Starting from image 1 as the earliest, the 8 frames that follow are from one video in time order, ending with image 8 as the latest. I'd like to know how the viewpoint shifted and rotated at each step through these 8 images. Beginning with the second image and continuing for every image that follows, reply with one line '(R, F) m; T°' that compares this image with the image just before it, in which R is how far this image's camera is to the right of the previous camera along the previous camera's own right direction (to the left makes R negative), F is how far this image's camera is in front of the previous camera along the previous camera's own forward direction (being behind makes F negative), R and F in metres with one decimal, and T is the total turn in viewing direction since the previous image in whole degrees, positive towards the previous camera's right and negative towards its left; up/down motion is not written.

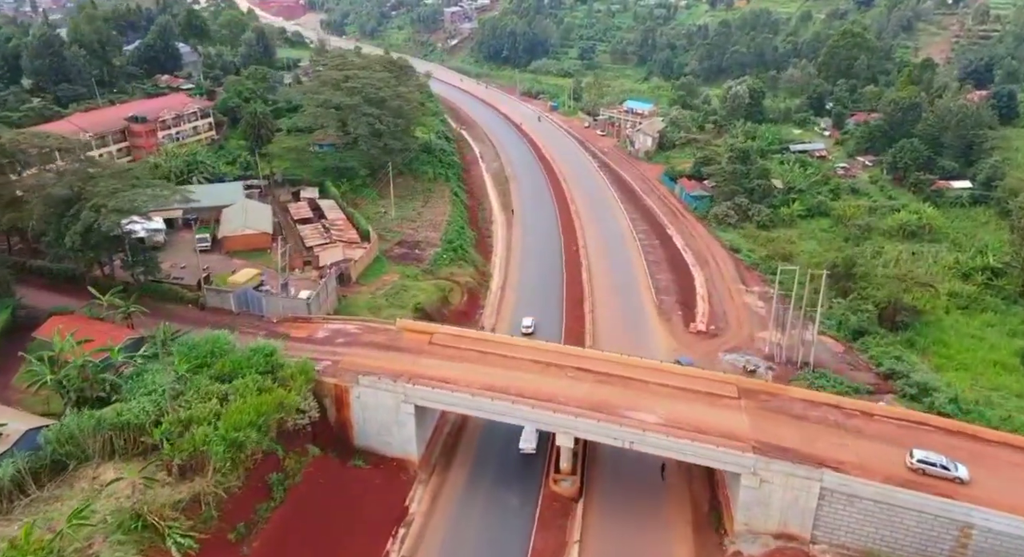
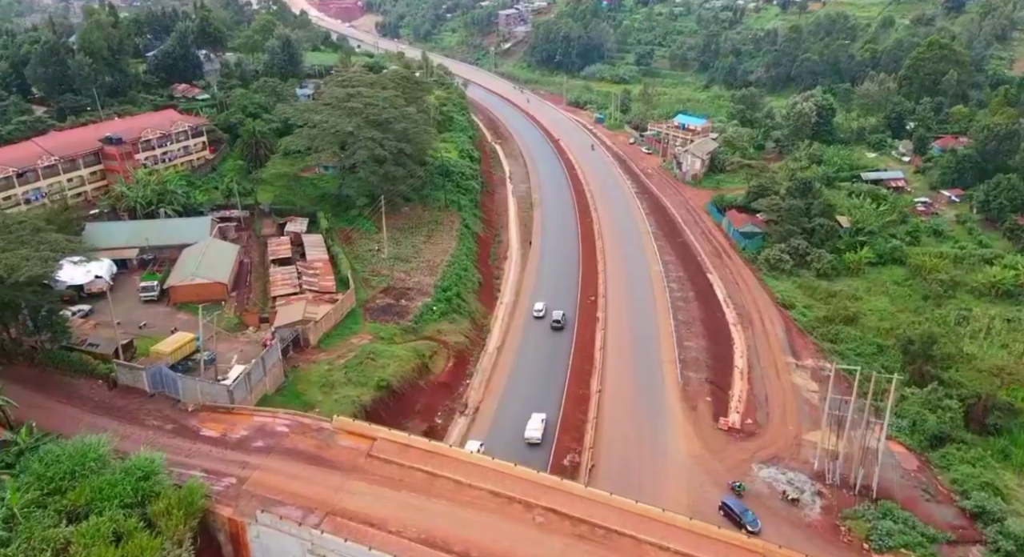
(+2.7, +6.0) m; -5°
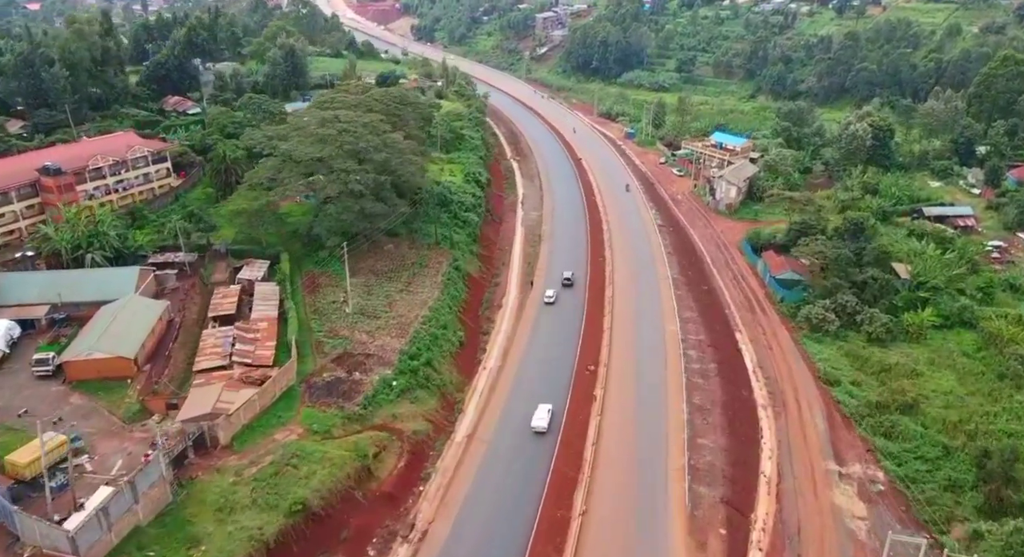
(+2.6, +6.0) m; -3°
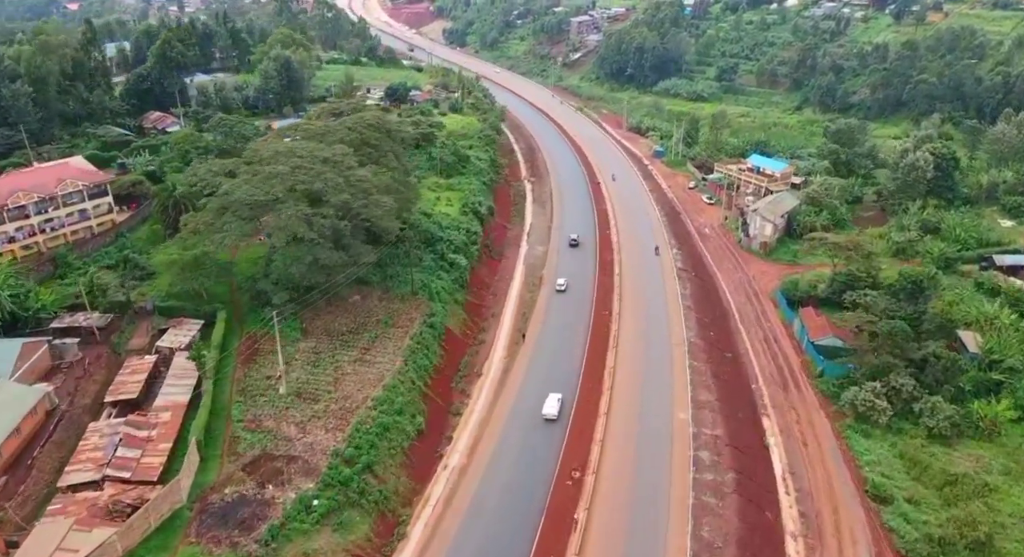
(+2.6, +6.2) m; -3°
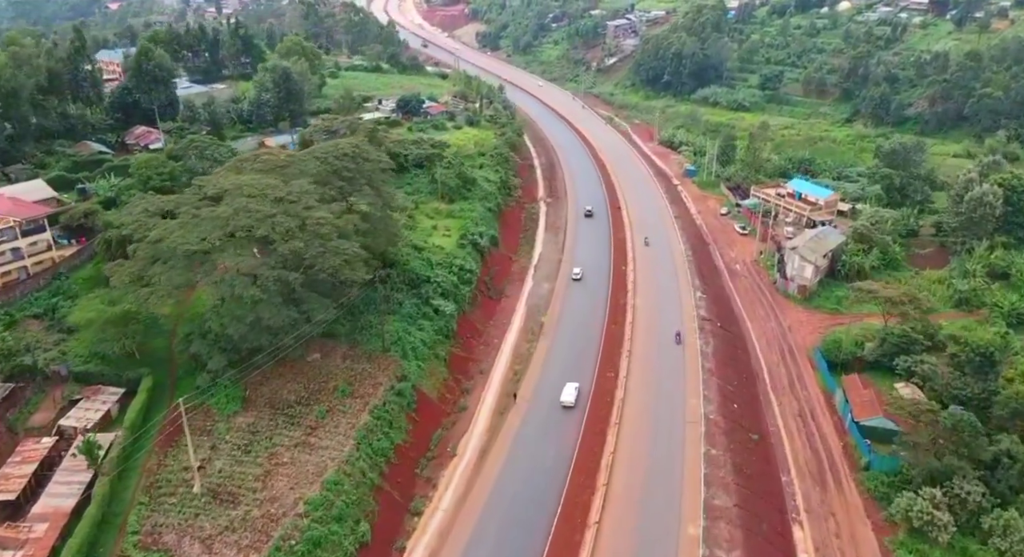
(+2.3, +5.3) m; -3°
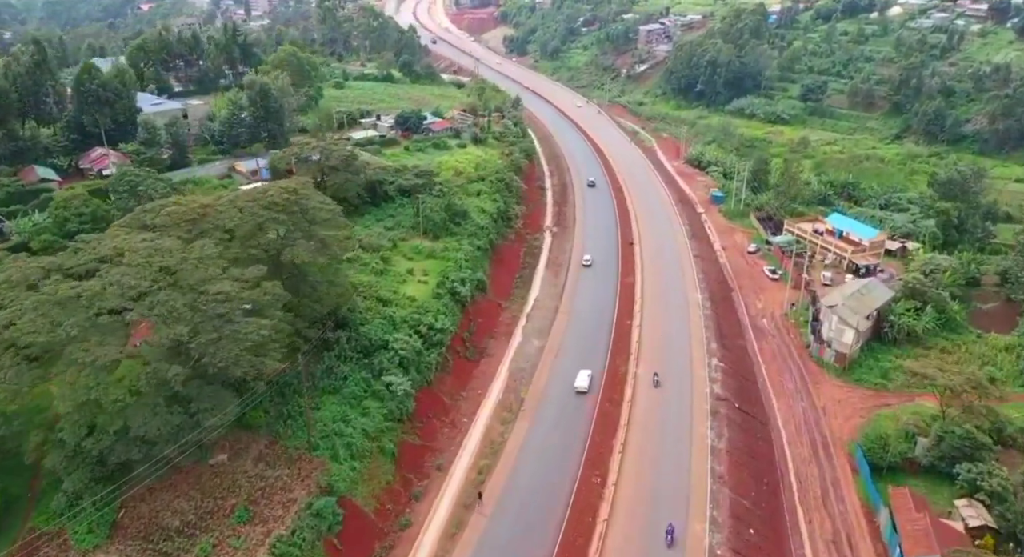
(+2.8, +6.3) m; -3°
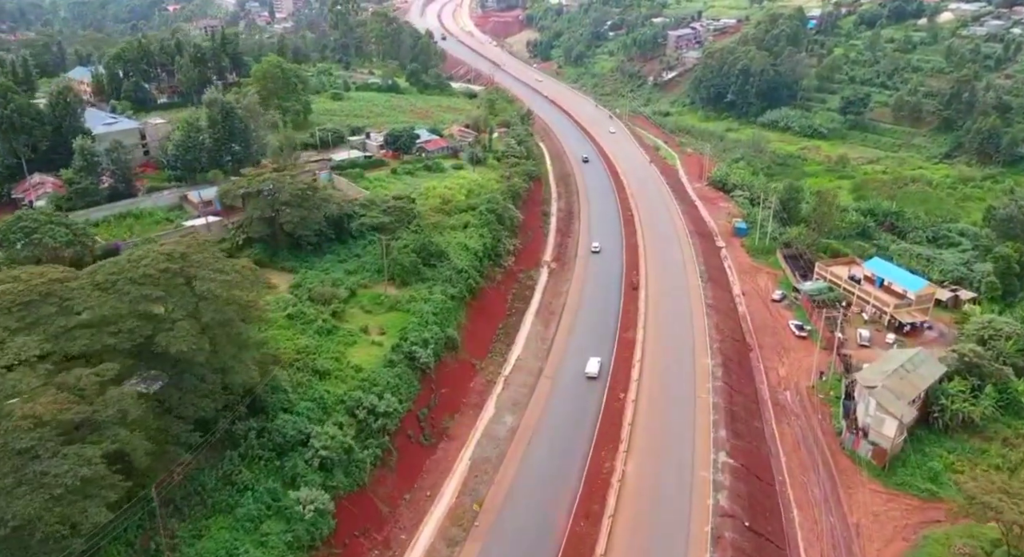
(+2.9, +6.3) m; -3°
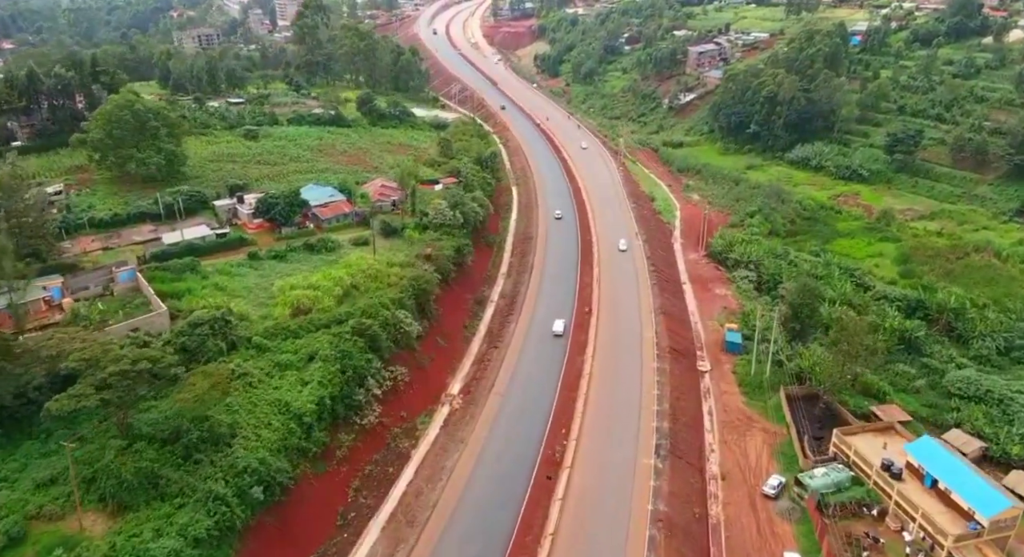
(+8.3, +16.0) m; -3°
